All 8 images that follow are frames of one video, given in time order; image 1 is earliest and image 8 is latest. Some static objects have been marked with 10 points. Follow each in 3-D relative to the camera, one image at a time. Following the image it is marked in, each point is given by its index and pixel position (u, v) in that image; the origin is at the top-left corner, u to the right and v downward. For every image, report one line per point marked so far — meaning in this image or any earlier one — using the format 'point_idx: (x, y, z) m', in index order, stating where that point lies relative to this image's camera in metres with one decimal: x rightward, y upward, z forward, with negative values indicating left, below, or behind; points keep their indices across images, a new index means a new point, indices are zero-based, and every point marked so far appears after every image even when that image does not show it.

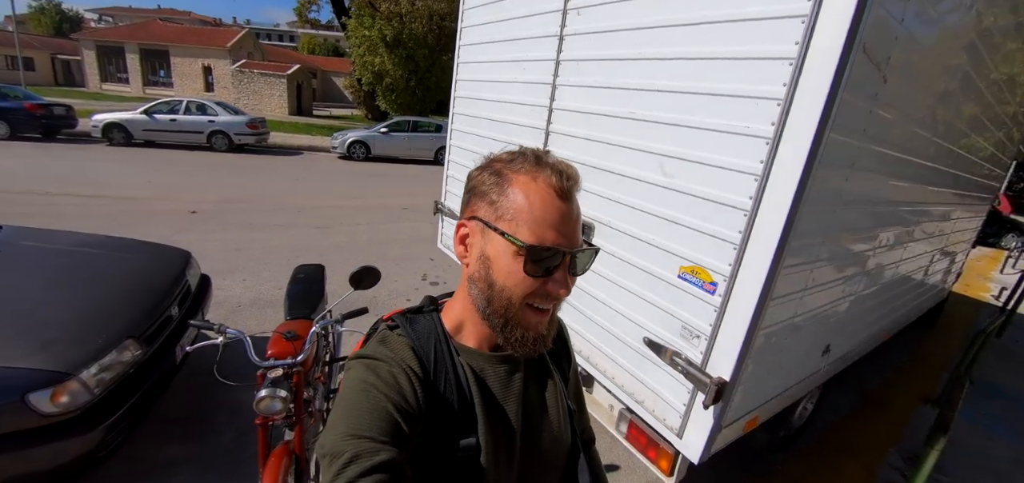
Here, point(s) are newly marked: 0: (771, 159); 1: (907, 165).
0: (+0.8, +0.3, +1.3) m
1: (+2.0, +0.4, +2.0) m
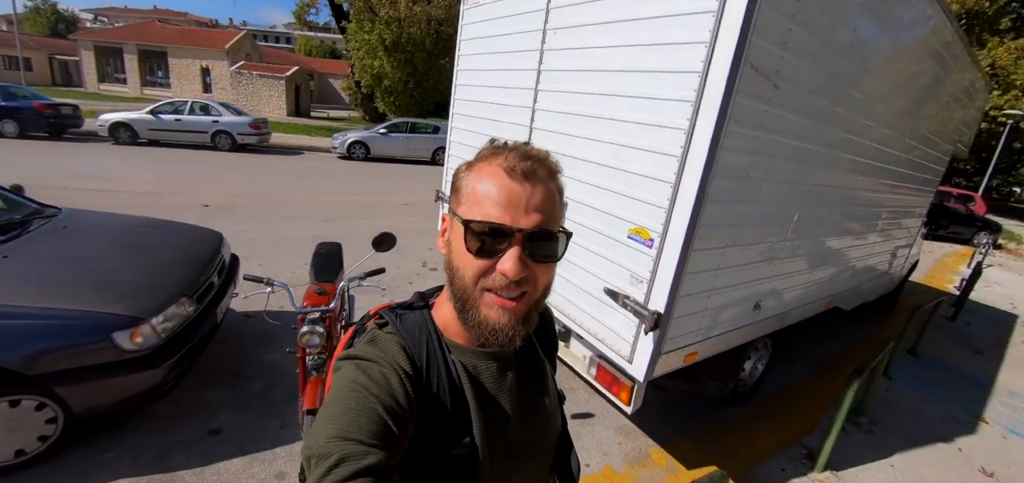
0: (+0.8, +0.4, +1.7) m
1: (+2.0, +0.5, +2.5) m
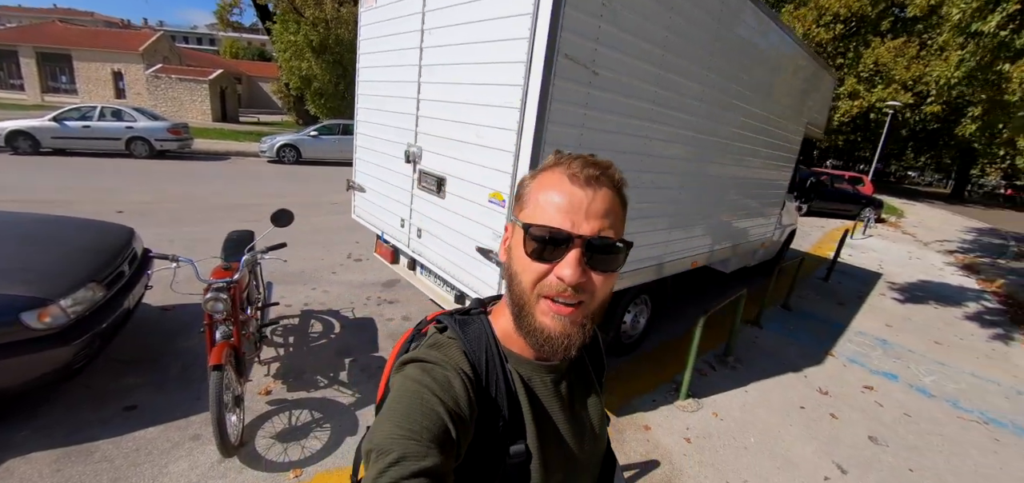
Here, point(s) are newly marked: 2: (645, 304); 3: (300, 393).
0: (+0.1, +0.7, +2.2) m
1: (+1.2, +0.8, +3.1) m
2: (+1.3, -0.6, +3.9) m
3: (-1.6, -1.1, +3.1) m
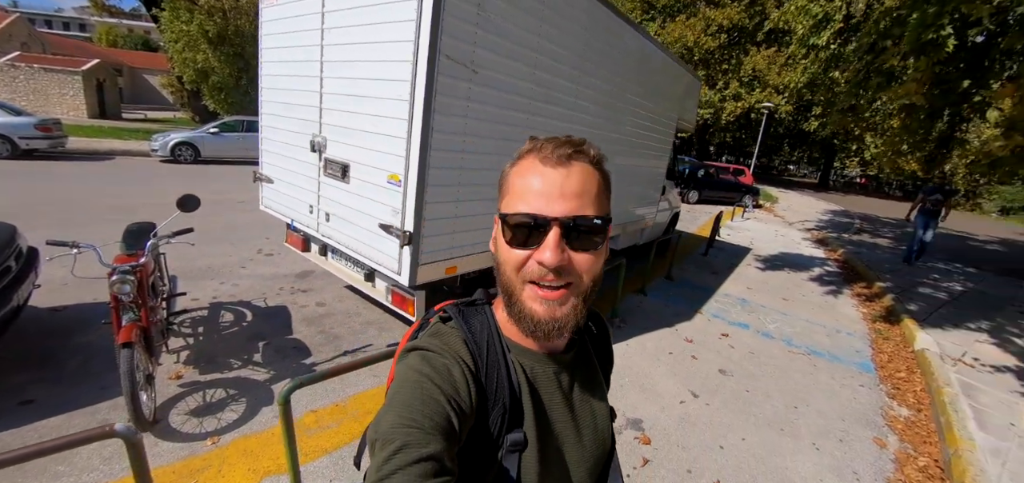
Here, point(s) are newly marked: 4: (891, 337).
0: (-0.6, +0.8, +2.6) m
1: (+0.3, +1.1, +3.6) m
2: (+0.3, -0.4, +4.5) m
3: (-2.3, -1.0, +3.2) m
4: (+5.3, -1.3, +5.6) m
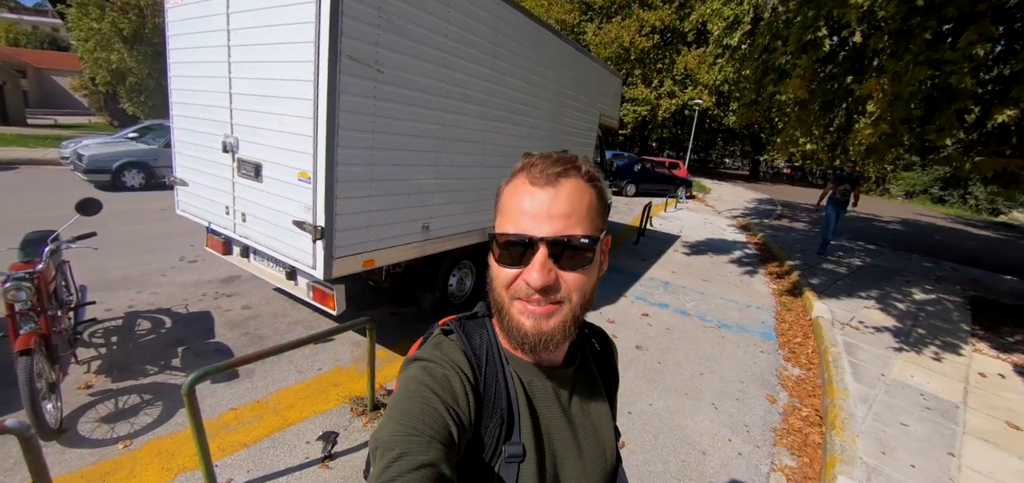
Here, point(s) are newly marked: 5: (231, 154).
0: (-1.3, +0.9, +2.7) m
1: (-0.5, +1.1, +3.8) m
2: (-0.5, -0.3, +4.7) m
3: (-3.0, -1.1, +3.1) m
4: (+4.4, -1.0, +6.3) m
5: (-2.3, +0.7, +3.3) m
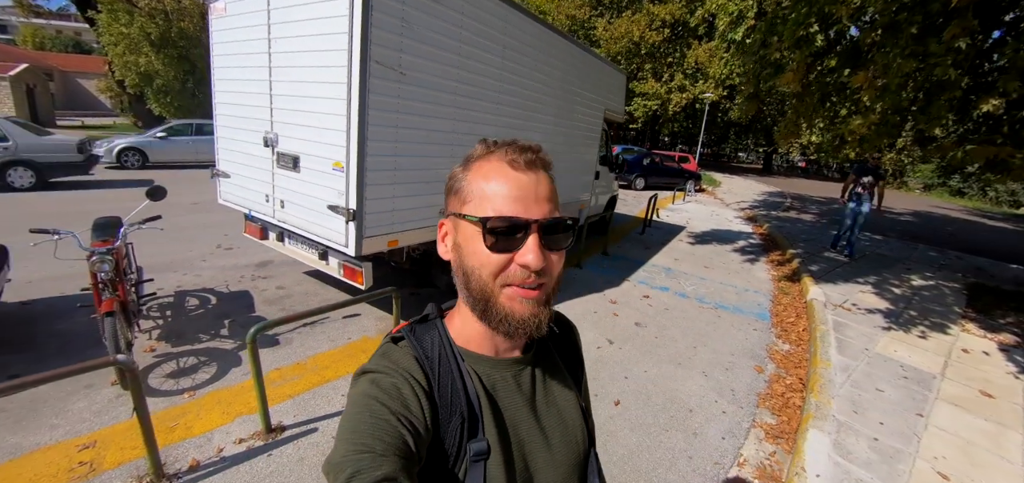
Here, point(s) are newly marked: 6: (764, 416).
0: (-1.2, +1.0, +3.1) m
1: (-0.4, +1.3, +4.2) m
2: (-0.4, -0.1, +5.1) m
3: (-2.9, -0.9, +3.6) m
4: (+4.5, -0.8, +6.6) m
5: (-2.3, +0.9, +3.8) m
6: (+2.2, -1.5, +3.5) m
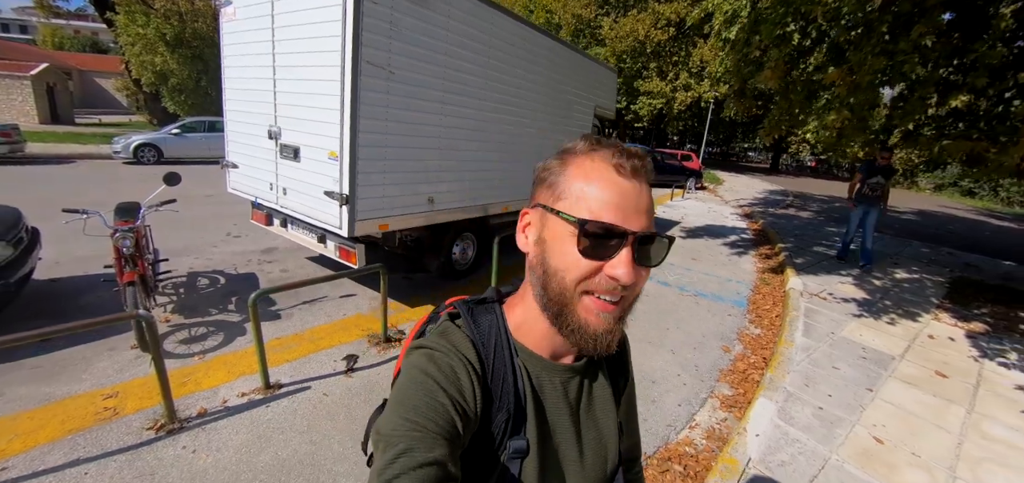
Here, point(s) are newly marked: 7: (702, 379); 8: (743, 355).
0: (-1.4, +1.2, +3.4) m
1: (-0.6, +1.4, +4.6) m
2: (-0.6, 0.0, +5.4) m
3: (-3.1, -0.8, +4.0) m
4: (+4.4, -0.7, +6.9) m
5: (-2.4, +1.0, +4.2) m
6: (+2.0, -1.4, +3.8) m
7: (+1.8, -1.3, +3.9) m
8: (+2.5, -1.2, +4.4) m
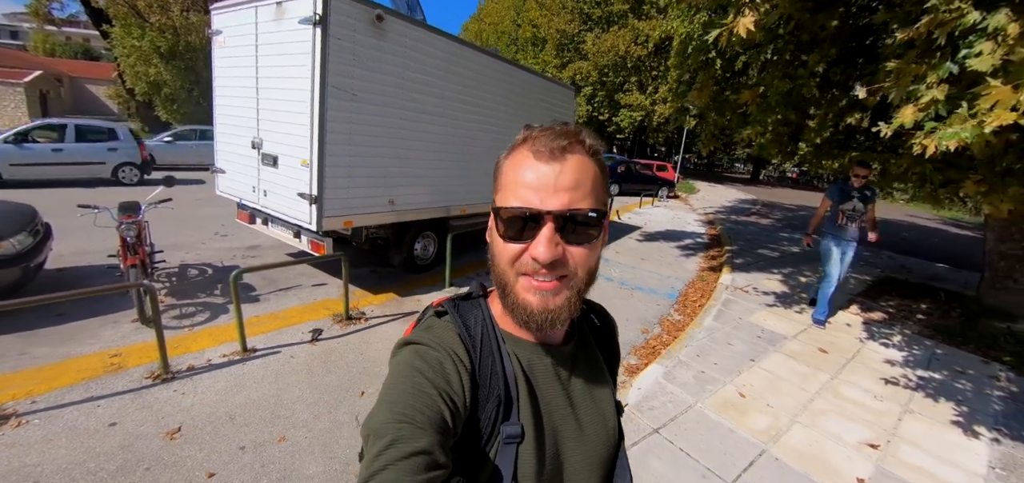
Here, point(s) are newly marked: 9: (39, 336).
0: (-2.1, +1.3, +4.2) m
1: (-1.2, +1.5, +5.3) m
2: (-1.2, +0.1, +6.2) m
3: (-3.7, -0.7, +4.6) m
4: (+3.7, -0.7, +7.7) m
5: (-3.1, +1.1, +4.9) m
6: (+1.3, -1.3, +4.5) m
7: (+1.2, -1.3, +4.6) m
8: (+1.8, -1.2, +5.1) m
9: (-4.4, -0.9, +3.7) m
